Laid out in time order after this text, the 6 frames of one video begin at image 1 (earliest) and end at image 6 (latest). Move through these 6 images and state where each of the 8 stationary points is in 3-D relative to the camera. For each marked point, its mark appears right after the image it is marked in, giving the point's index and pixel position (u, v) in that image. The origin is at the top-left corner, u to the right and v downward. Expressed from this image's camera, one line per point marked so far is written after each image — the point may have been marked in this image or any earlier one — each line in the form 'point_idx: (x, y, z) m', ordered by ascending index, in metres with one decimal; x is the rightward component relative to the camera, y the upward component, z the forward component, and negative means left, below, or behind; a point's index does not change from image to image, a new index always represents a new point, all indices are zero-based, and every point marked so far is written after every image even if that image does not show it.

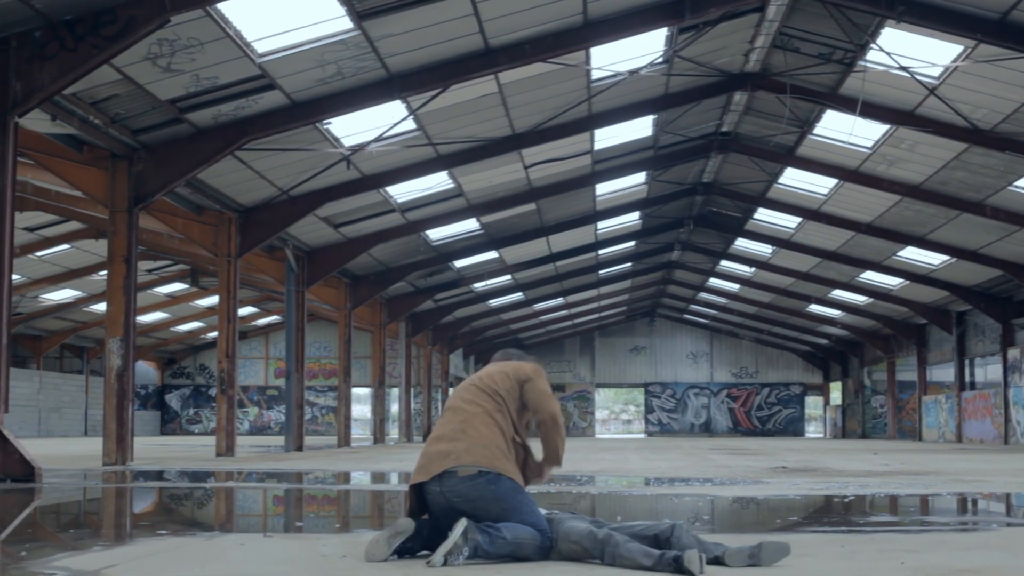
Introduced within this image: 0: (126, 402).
0: (-4.1, -1.2, +16.0) m
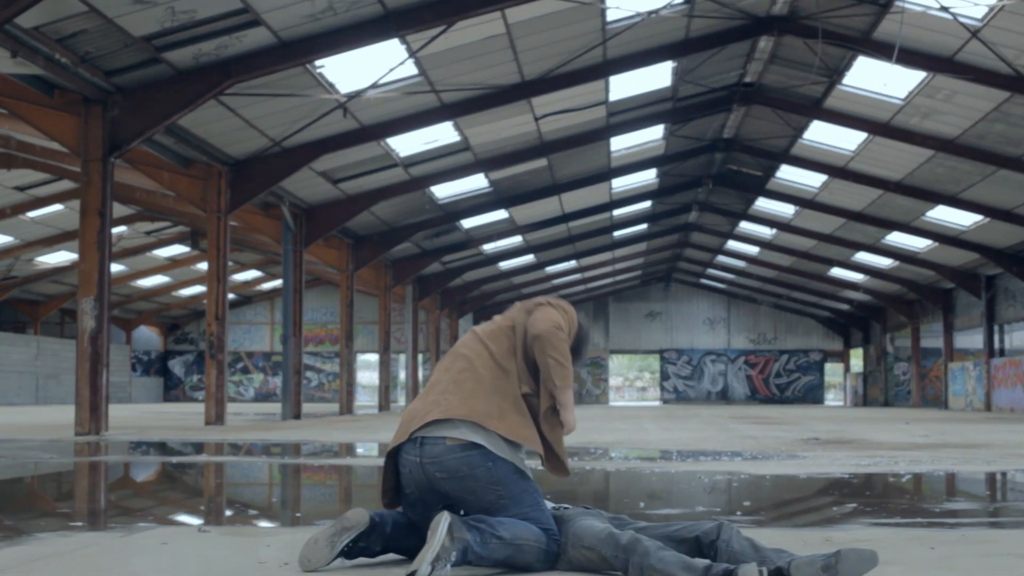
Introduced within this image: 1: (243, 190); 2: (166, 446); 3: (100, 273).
0: (-4.0, -0.8, +14.8) m
1: (-3.4, +1.3, +19.0) m
2: (-3.2, -1.5, +14.2) m
3: (-4.0, +0.2, +14.7) m
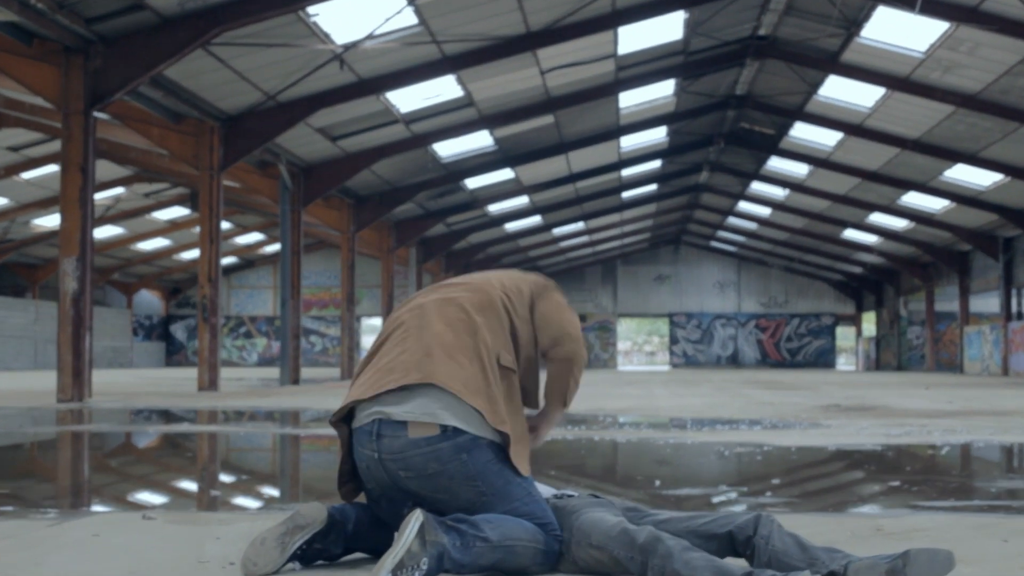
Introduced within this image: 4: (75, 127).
0: (-4.0, -0.4, +14.1) m
1: (-3.3, +1.7, +18.3) m
2: (-3.2, -1.1, +13.5) m
3: (-4.0, +0.5, +14.0) m
4: (-4.0, +1.5, +14.0) m
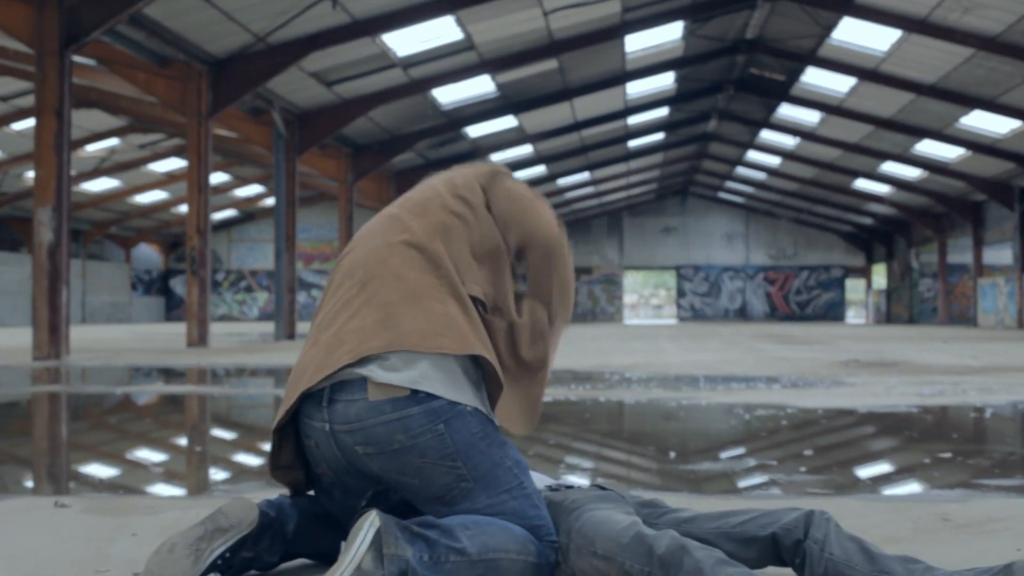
0: (-4.0, 0.0, +13.3) m
1: (-3.3, +2.3, +17.5) m
2: (-3.2, -0.7, +12.8) m
3: (-4.0, +1.0, +13.3) m
4: (-4.0, +1.9, +13.2) m
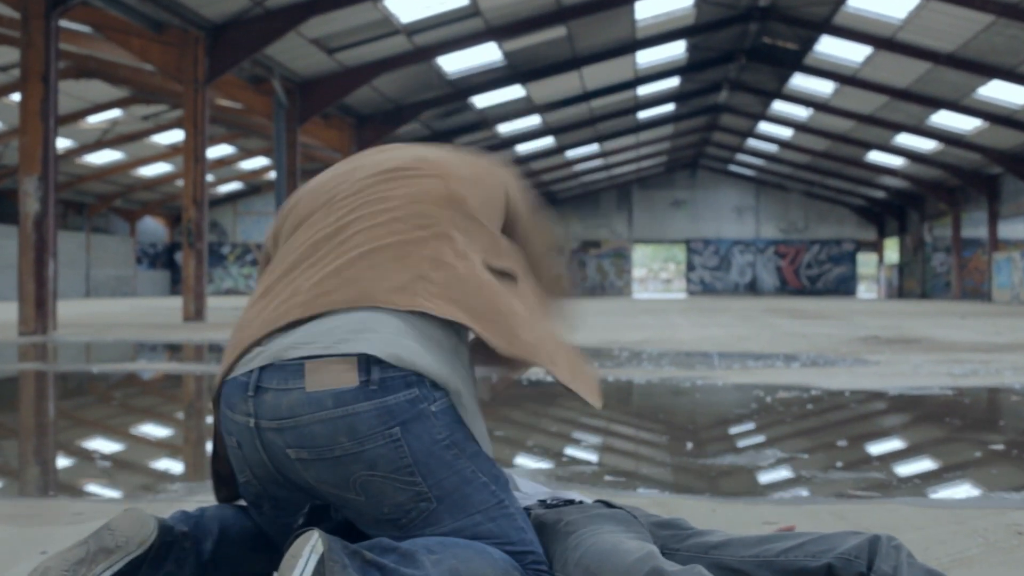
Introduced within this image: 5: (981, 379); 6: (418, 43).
0: (-3.9, +0.3, +12.9) m
1: (-3.2, +2.6, +17.0) m
2: (-3.1, -0.5, +12.3) m
3: (-3.9, +1.2, +12.8) m
4: (-4.0, +2.1, +12.7) m
5: (+2.4, -0.5, +7.6) m
6: (-1.2, +3.2, +20.0) m
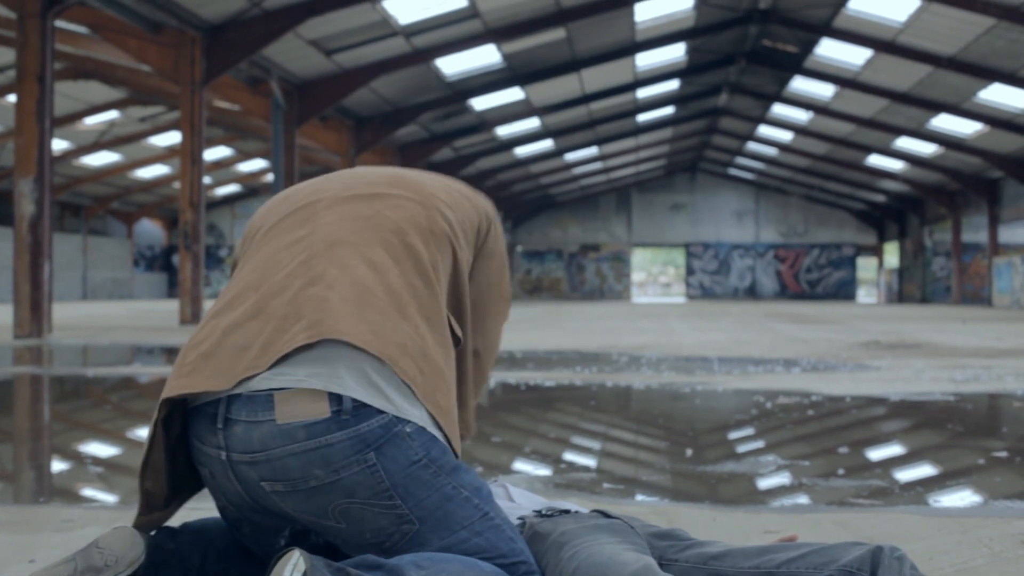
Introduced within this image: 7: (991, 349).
0: (-4.0, +0.3, +12.8) m
1: (-3.2, +2.6, +16.9) m
2: (-3.1, -0.5, +12.2) m
3: (-3.9, +1.2, +12.7) m
4: (-4.0, +2.1, +12.6) m
5: (+2.4, -0.5, +7.6) m
6: (-1.3, +3.2, +19.9) m
7: (+3.5, -0.4, +10.8) m
